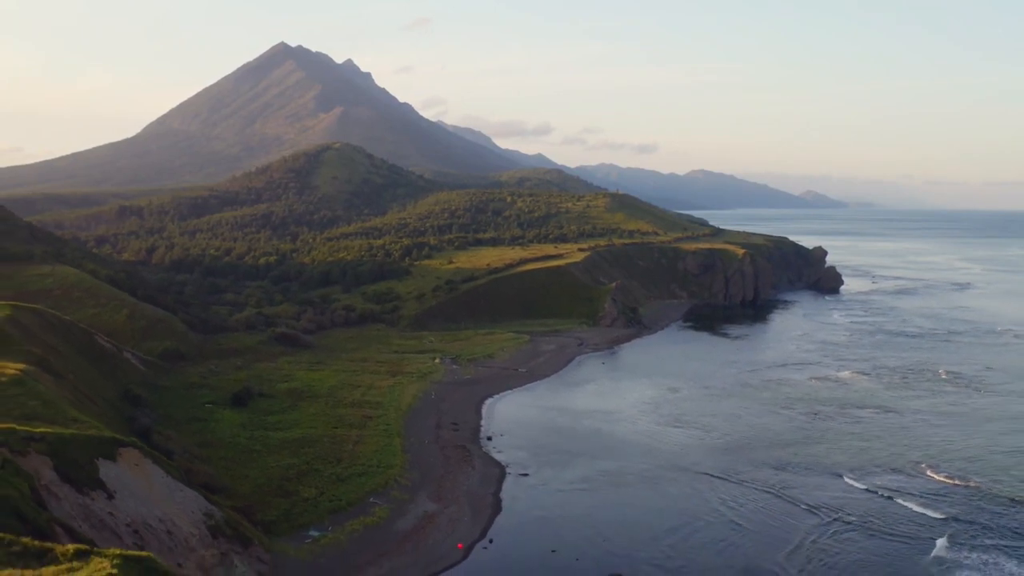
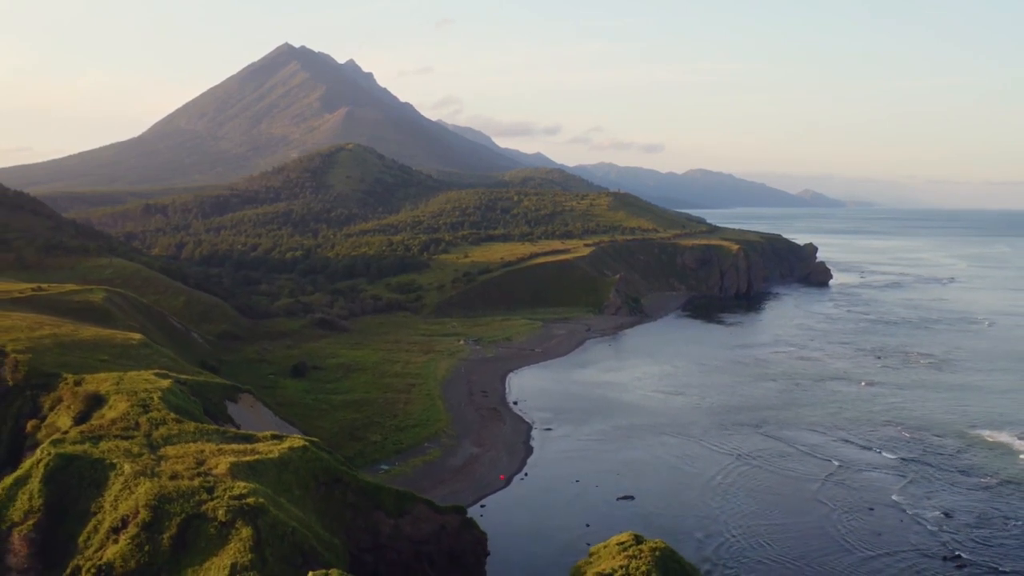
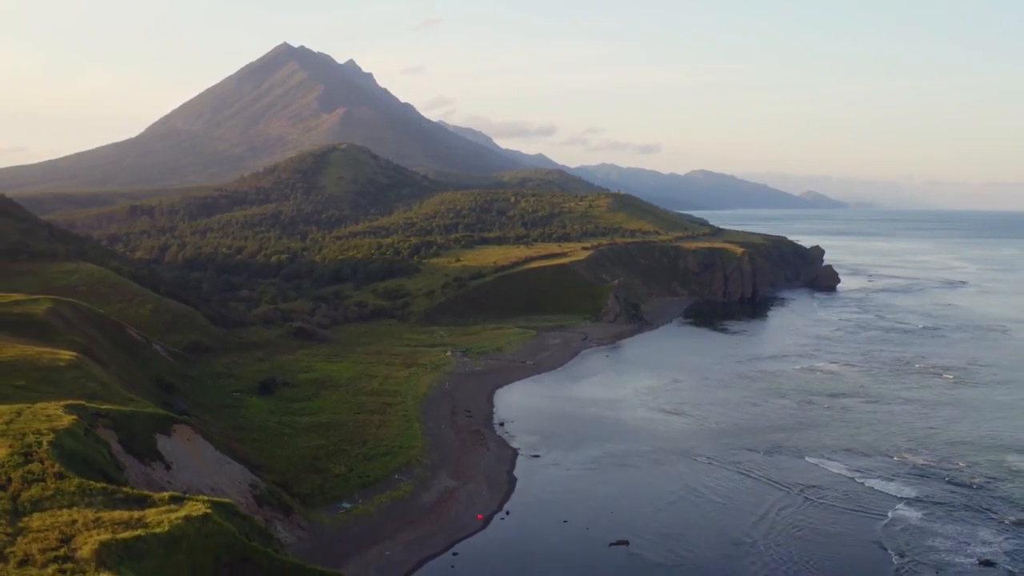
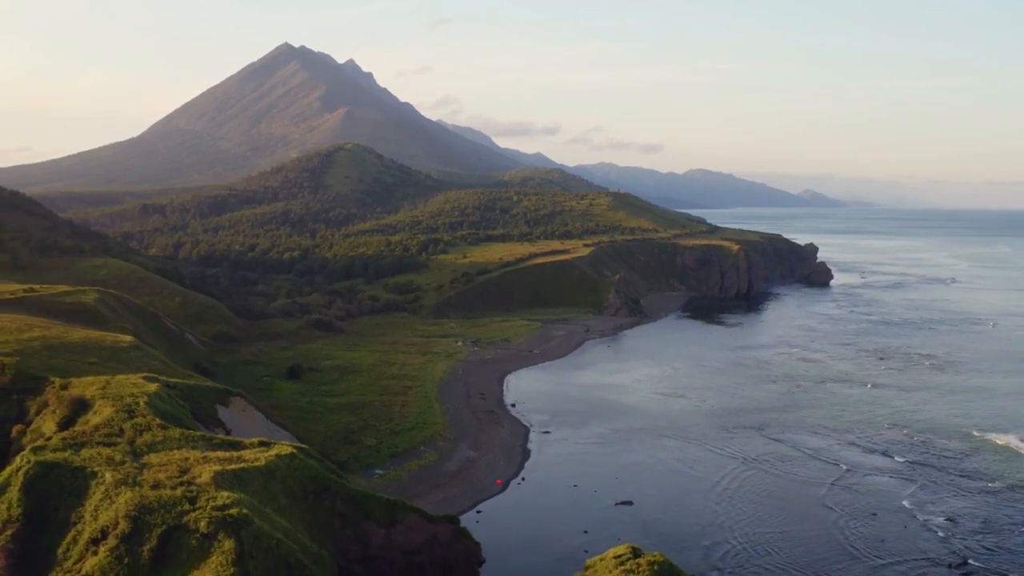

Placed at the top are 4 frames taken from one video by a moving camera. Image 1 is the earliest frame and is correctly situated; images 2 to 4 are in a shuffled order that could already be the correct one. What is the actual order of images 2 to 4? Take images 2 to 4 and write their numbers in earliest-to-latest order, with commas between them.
3, 4, 2
